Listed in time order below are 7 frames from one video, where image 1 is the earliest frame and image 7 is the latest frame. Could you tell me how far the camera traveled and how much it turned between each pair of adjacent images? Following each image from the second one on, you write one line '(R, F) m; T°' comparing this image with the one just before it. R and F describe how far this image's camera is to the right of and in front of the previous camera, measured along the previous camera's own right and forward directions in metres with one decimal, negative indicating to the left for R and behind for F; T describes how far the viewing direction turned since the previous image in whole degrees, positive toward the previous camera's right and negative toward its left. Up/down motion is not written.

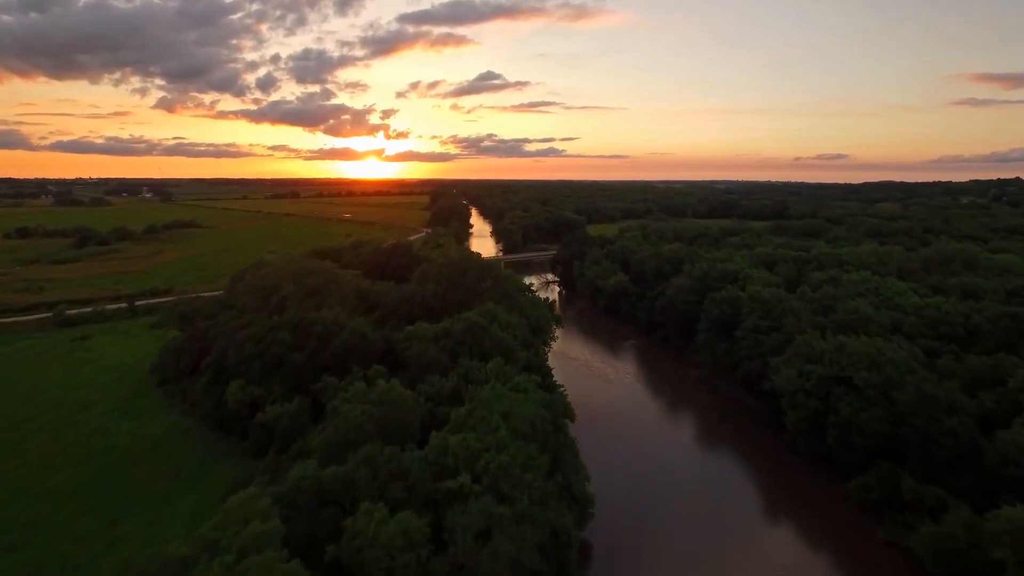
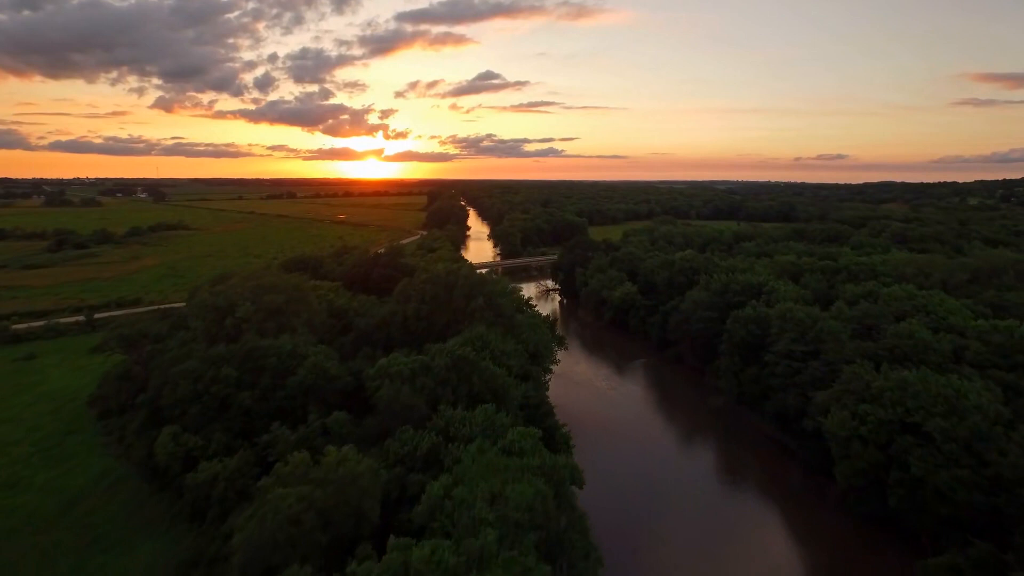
(+0.2, +5.0) m; 0°
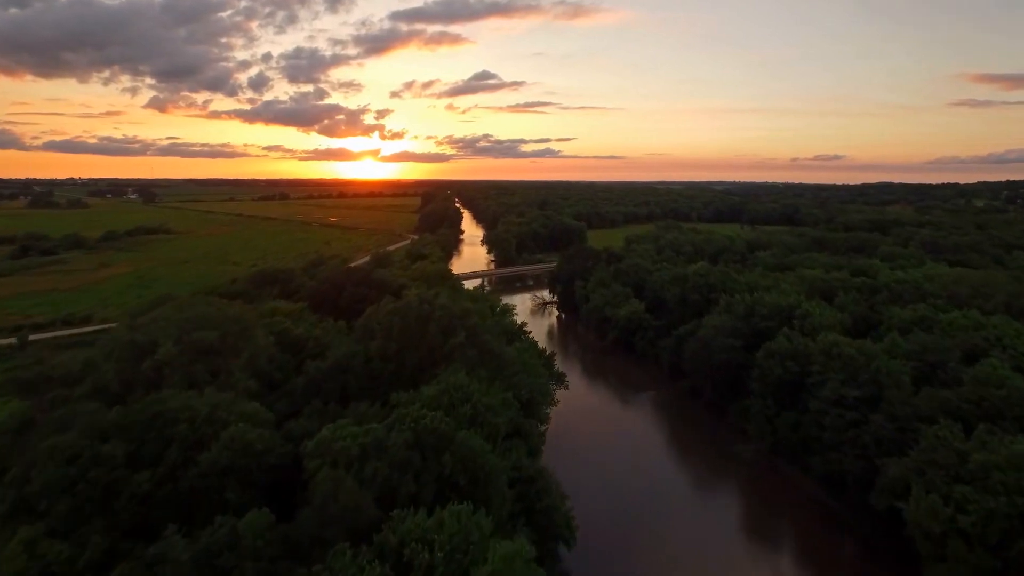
(+0.3, +5.8) m; 0°
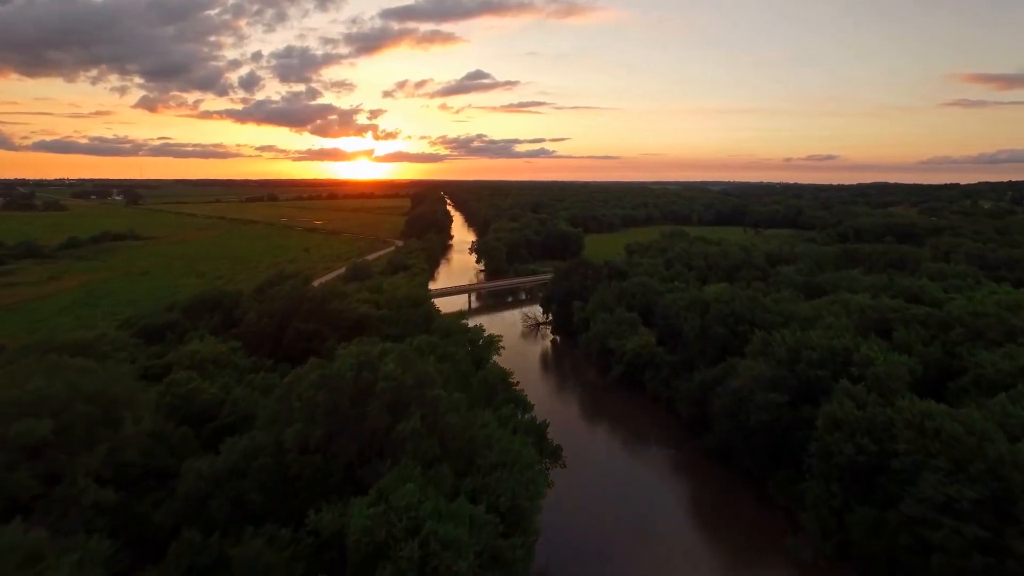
(+0.5, +7.6) m; +1°
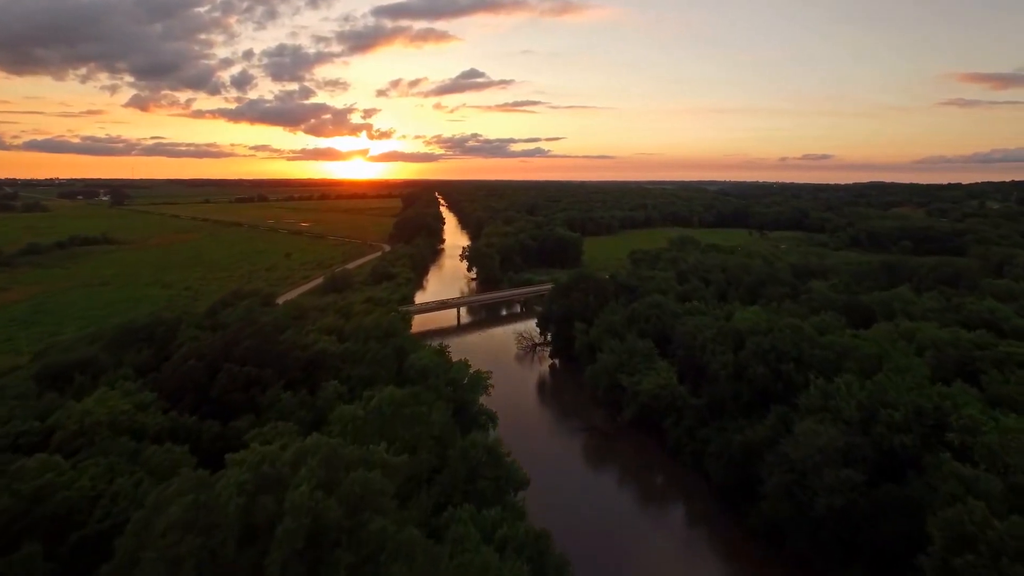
(+0.2, +6.7) m; 0°
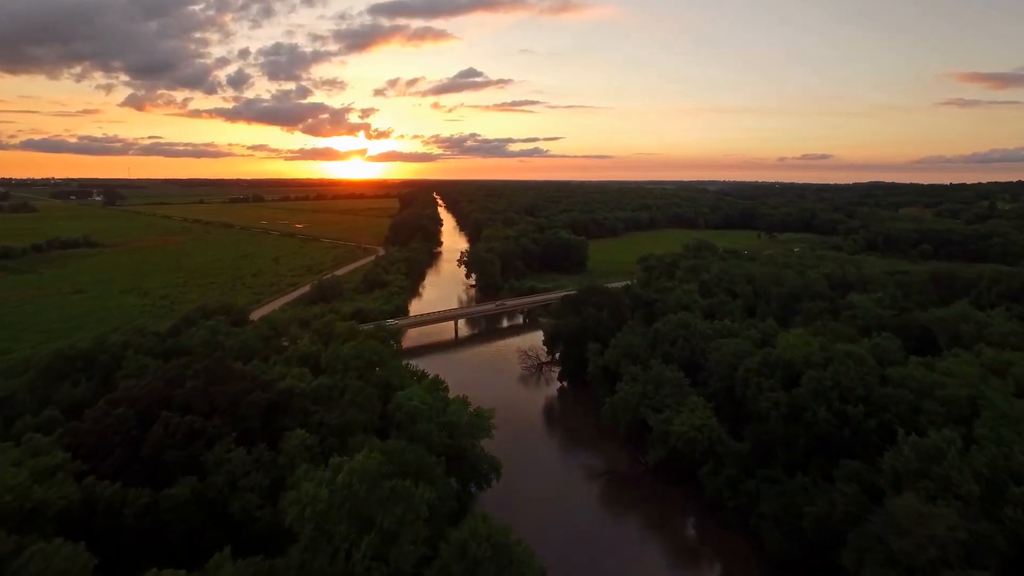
(-0.4, +5.2) m; 0°
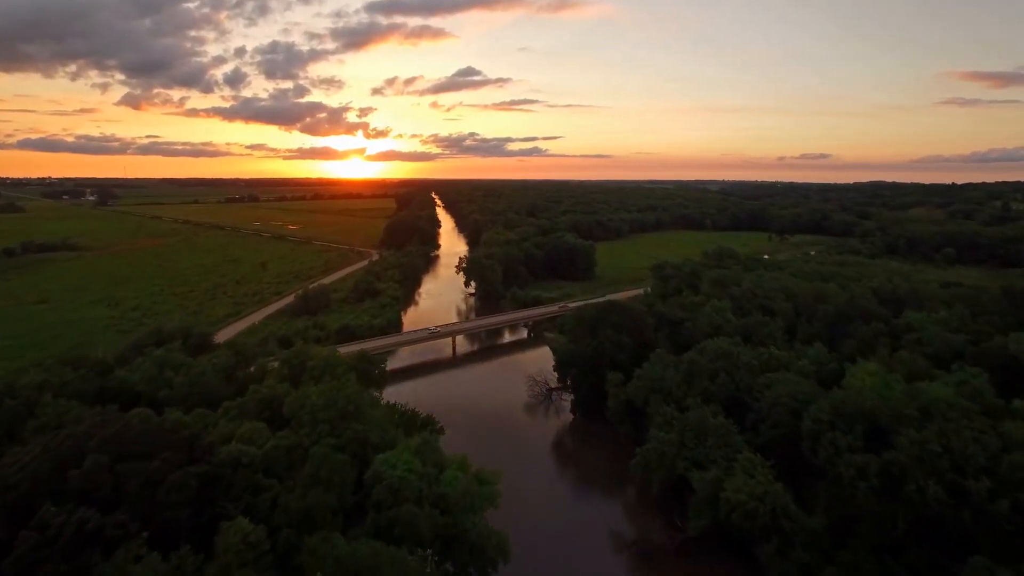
(-0.4, +5.6) m; 0°
